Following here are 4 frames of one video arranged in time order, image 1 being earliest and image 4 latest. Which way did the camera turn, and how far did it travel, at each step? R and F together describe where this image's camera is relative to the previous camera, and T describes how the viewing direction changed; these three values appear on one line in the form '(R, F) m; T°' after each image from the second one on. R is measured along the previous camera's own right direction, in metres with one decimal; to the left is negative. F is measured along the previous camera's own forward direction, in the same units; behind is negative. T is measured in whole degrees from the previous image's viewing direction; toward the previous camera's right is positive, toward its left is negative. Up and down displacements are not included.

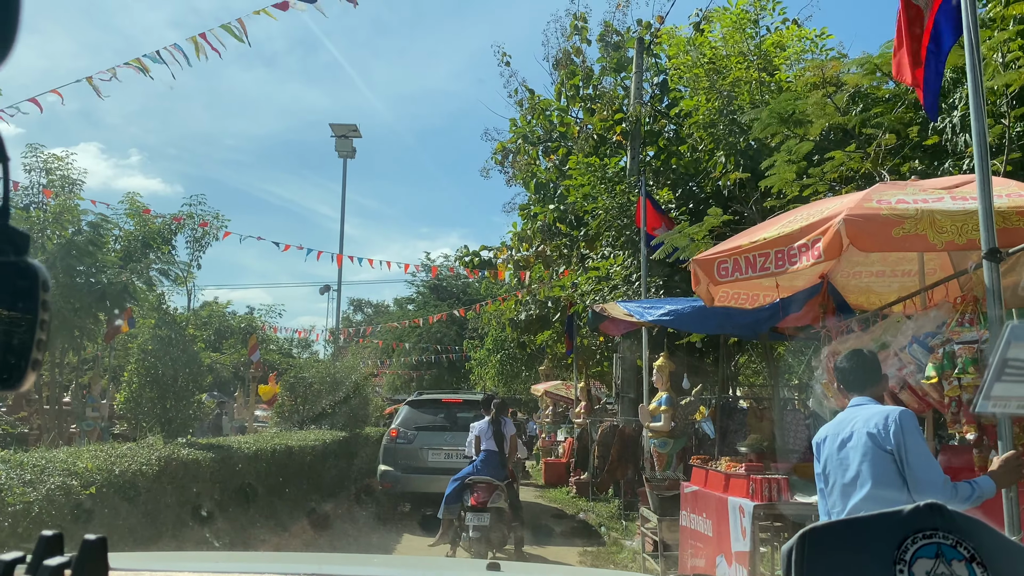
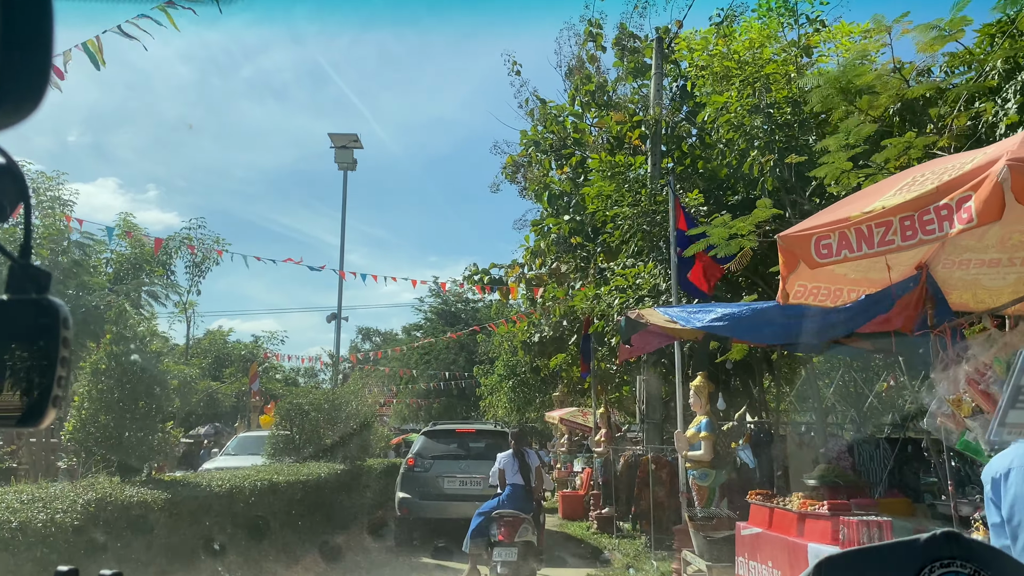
(-0.2, +0.1) m; -1°
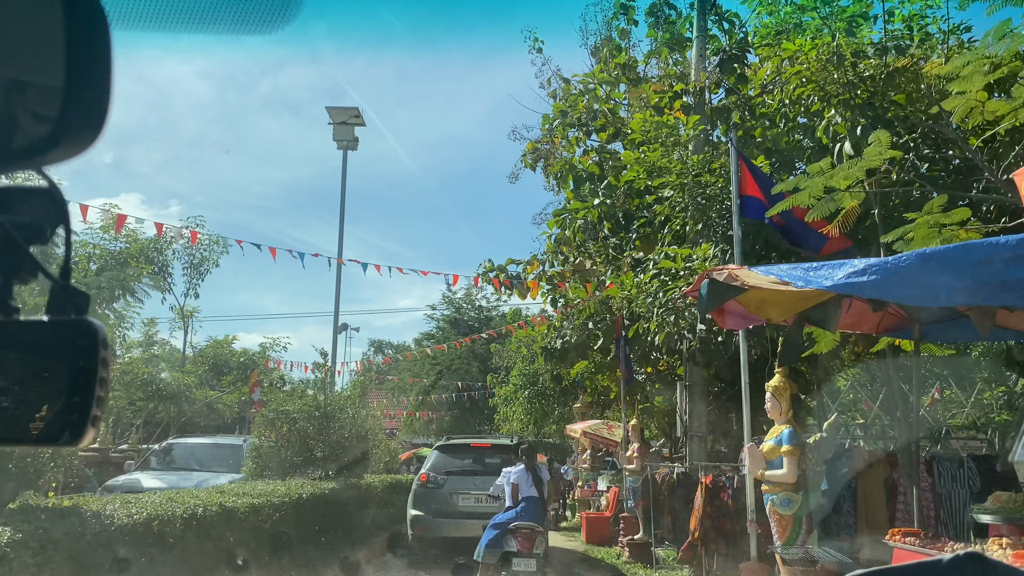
(-0.3, +0.3) m; -2°
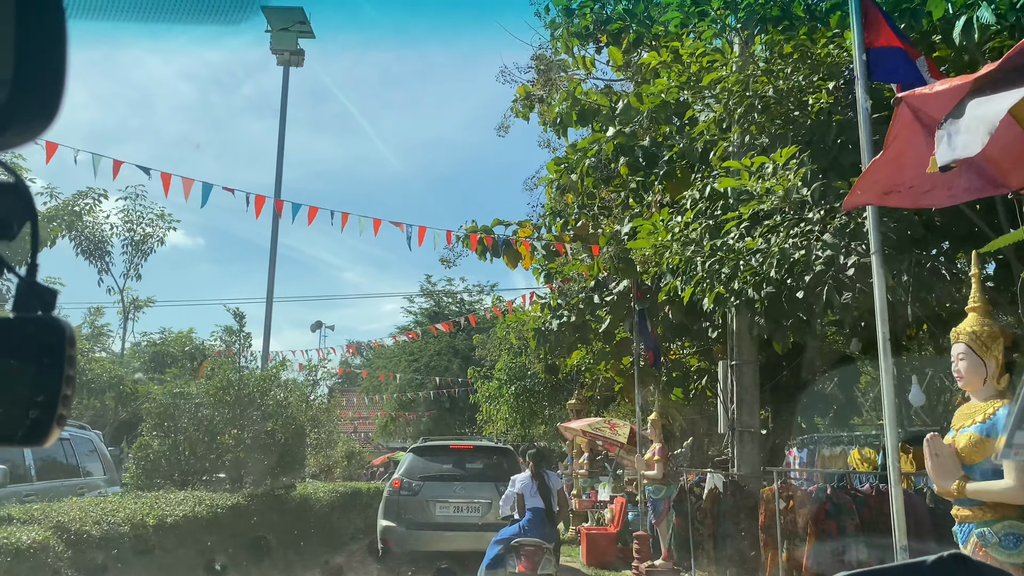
(-0.2, -1.4) m; +2°
